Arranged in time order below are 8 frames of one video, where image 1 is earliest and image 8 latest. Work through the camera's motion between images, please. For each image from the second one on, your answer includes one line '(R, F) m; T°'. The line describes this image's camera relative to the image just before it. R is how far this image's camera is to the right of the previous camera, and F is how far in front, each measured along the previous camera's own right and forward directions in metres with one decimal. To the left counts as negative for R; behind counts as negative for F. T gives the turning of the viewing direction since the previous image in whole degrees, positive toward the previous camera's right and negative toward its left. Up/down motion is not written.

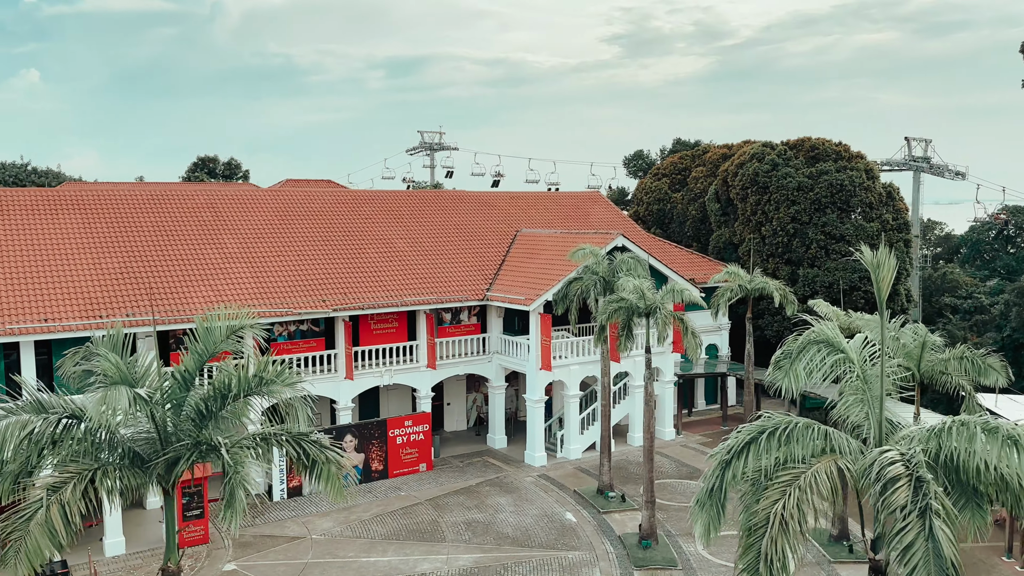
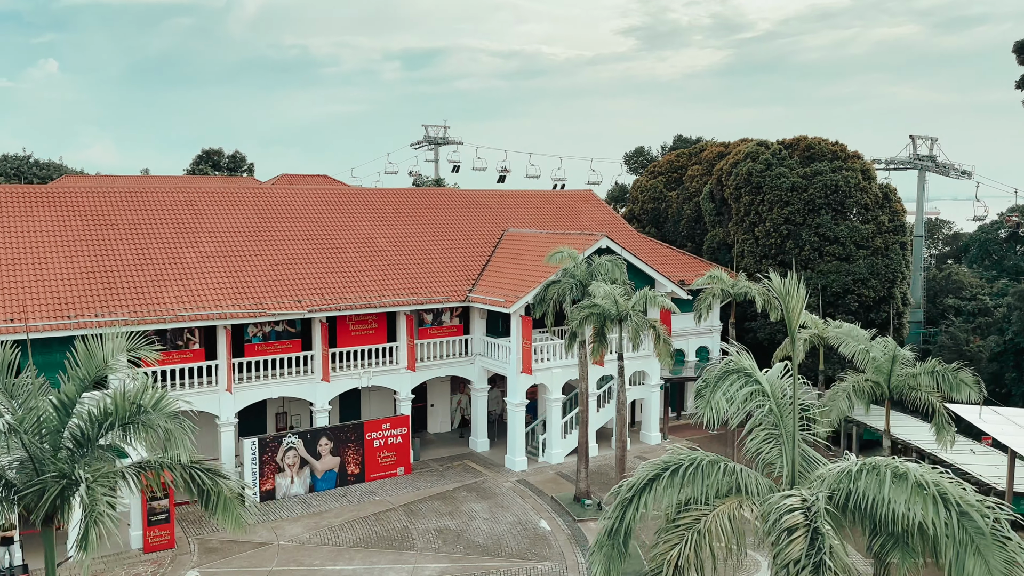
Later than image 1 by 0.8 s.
(+0.9, +0.5) m; -1°
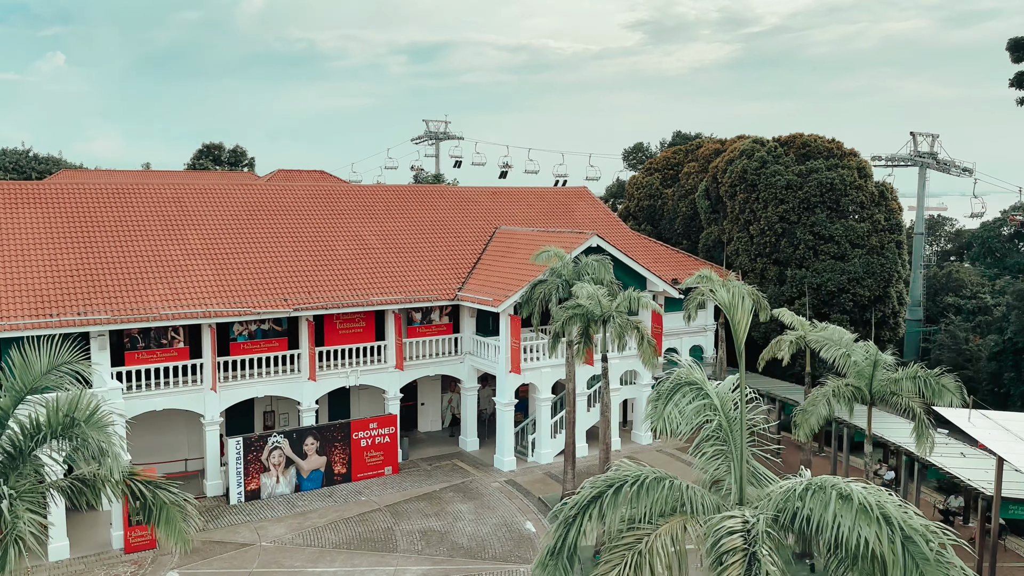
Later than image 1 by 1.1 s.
(+0.5, +0.2) m; 0°
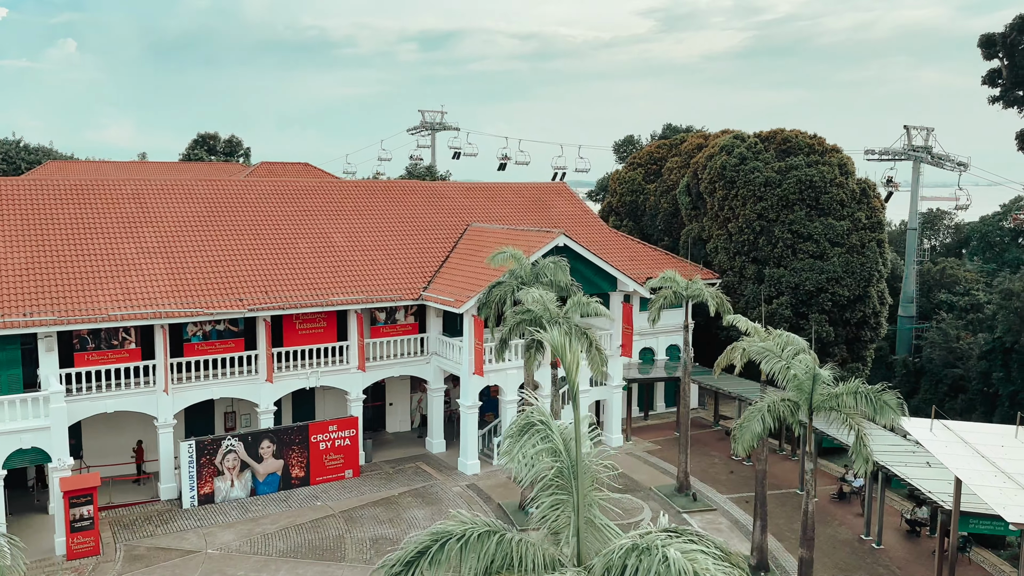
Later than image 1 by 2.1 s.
(+1.3, +0.6) m; -1°
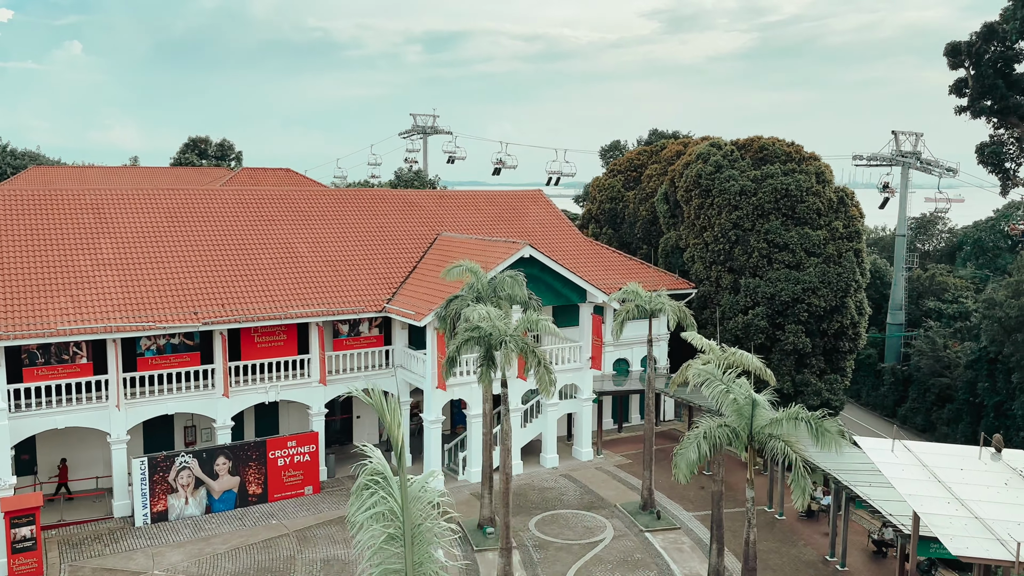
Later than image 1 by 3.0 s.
(+1.1, +0.5) m; 0°
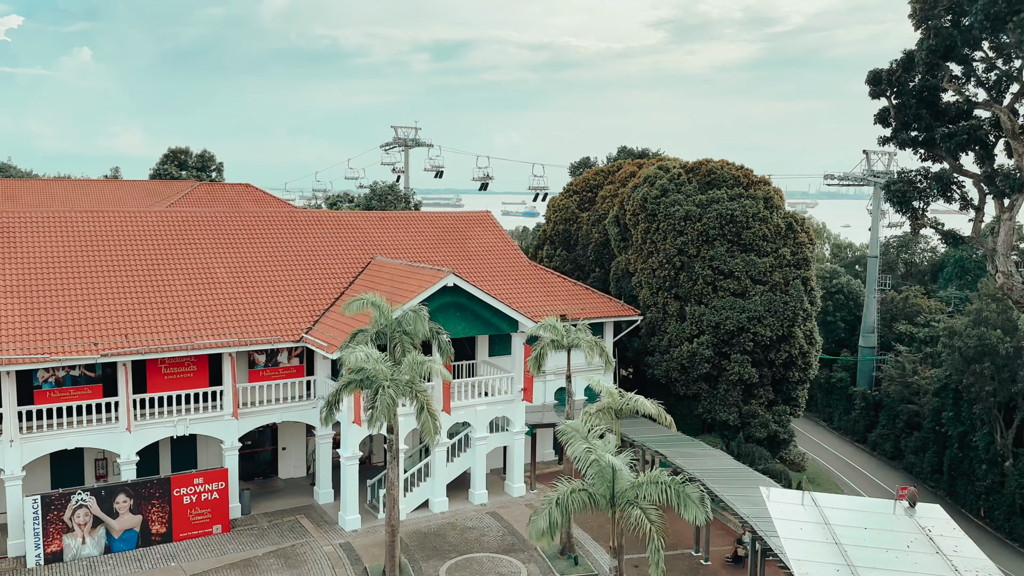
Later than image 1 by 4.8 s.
(+2.2, +1.0) m; 0°
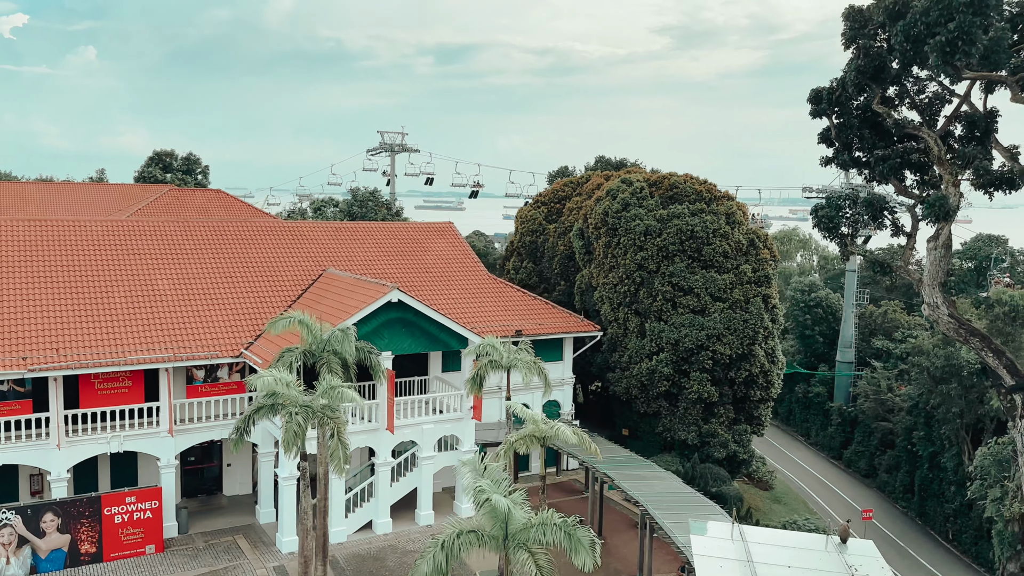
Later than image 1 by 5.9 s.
(+1.5, +0.6) m; 0°
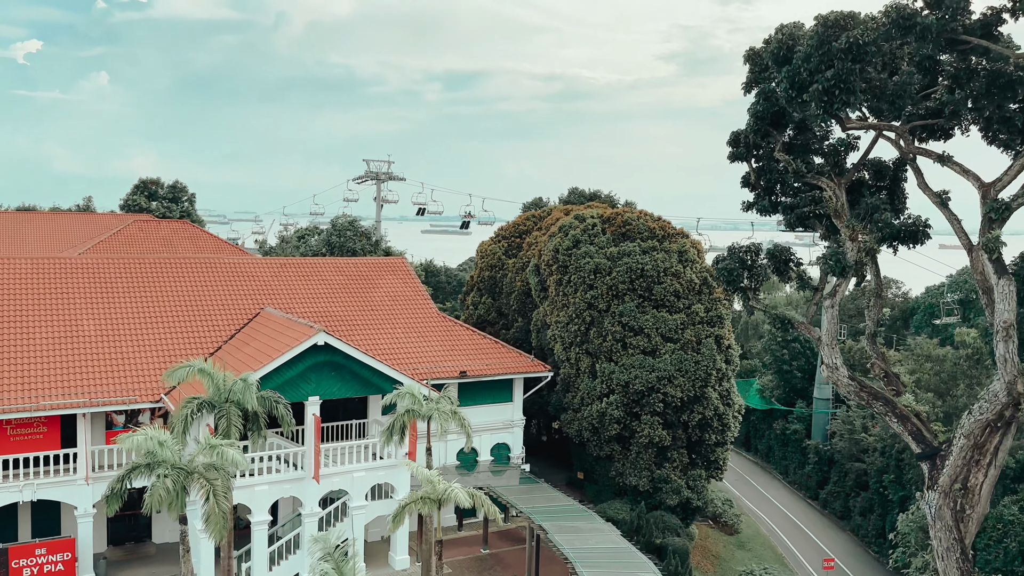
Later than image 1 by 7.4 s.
(+1.9, +0.8) m; 0°
